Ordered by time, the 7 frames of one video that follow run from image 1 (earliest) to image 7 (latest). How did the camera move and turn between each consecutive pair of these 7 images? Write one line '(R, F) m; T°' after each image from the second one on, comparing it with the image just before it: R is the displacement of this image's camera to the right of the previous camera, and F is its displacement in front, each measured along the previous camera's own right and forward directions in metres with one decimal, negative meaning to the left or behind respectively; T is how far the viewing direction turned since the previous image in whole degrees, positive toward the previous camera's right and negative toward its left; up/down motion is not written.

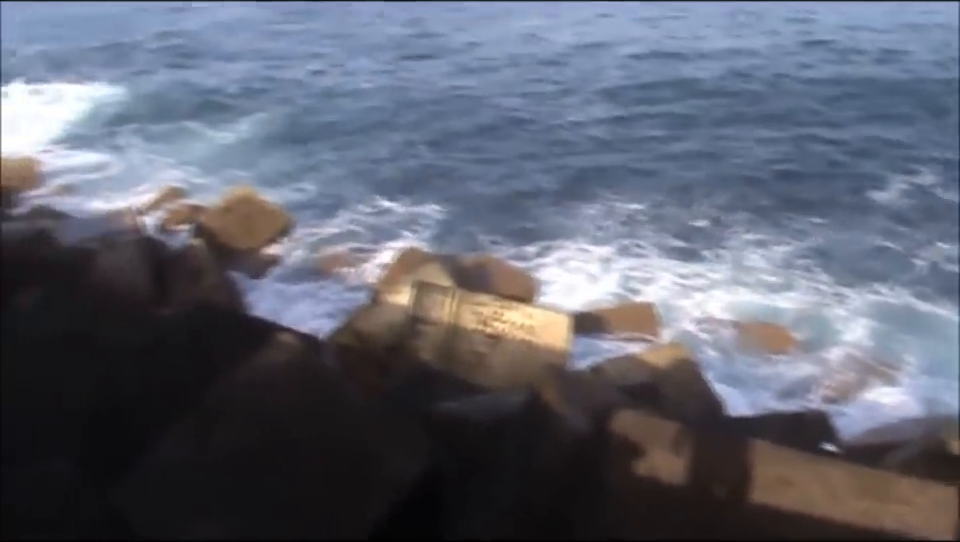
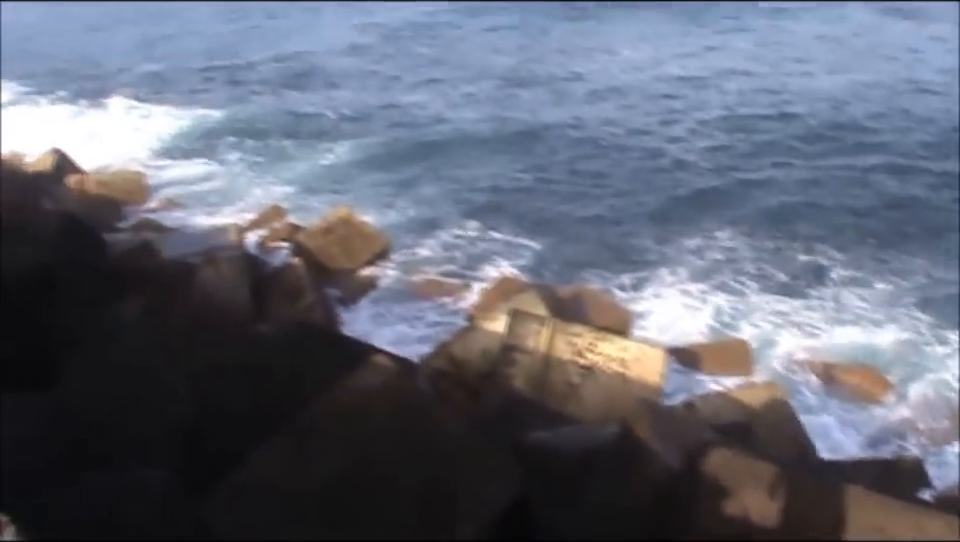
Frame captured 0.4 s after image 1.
(0.0, 0.0) m; -4°
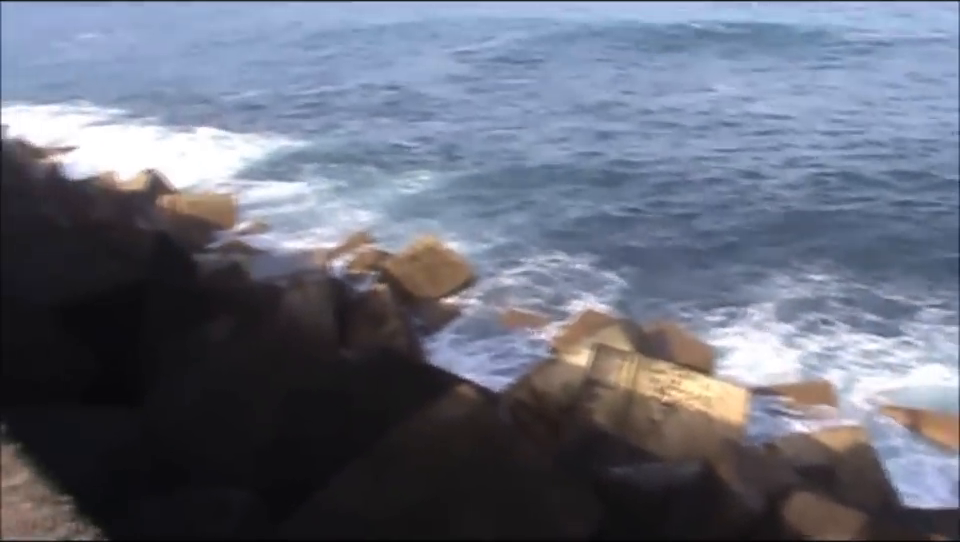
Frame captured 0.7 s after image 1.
(0.0, 0.0) m; -3°
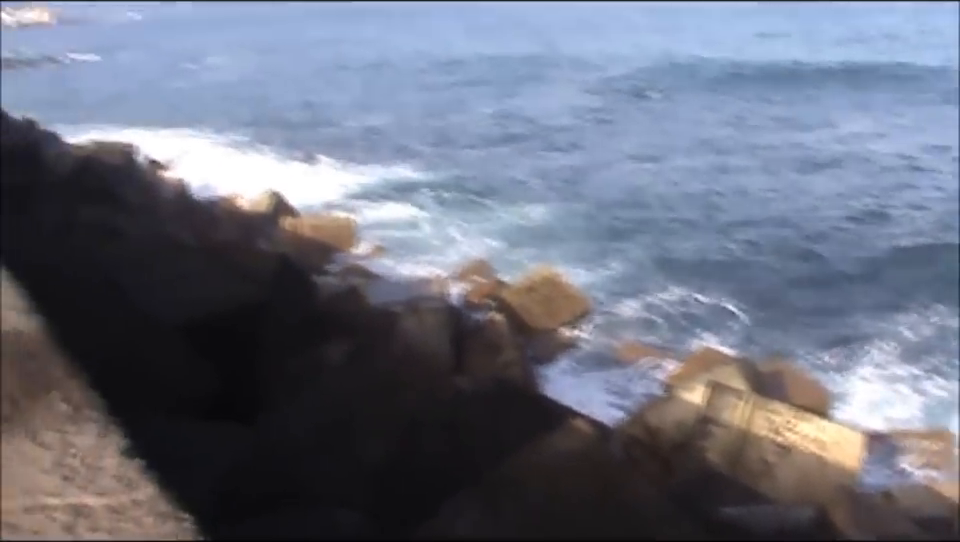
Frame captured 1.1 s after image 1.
(0.0, 0.0) m; -4°
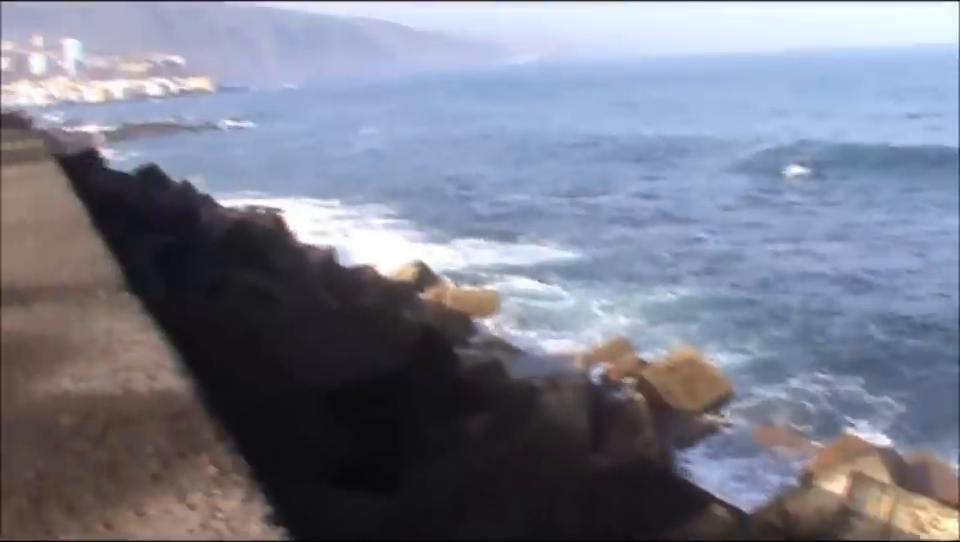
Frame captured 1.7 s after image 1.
(0.0, 0.0) m; -5°
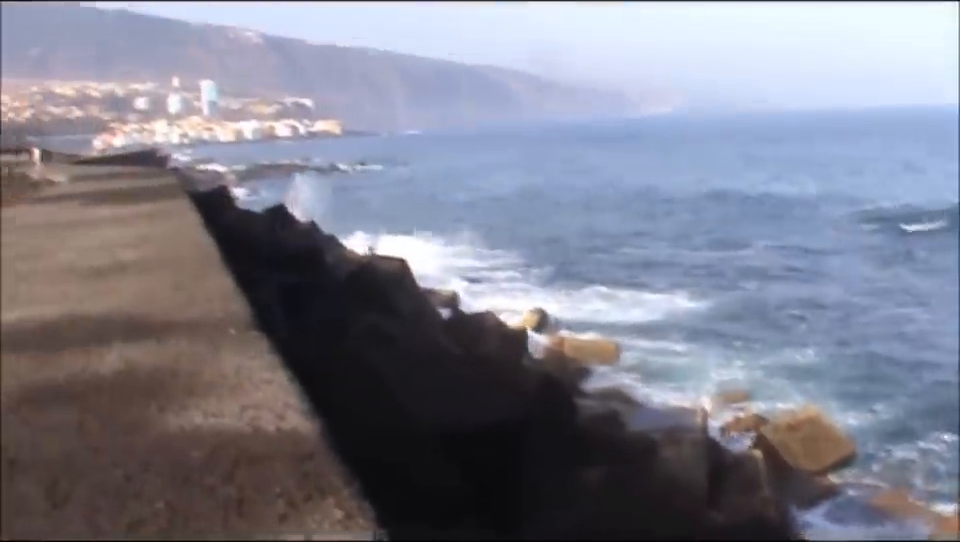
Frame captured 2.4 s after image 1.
(0.0, -0.1) m; -4°
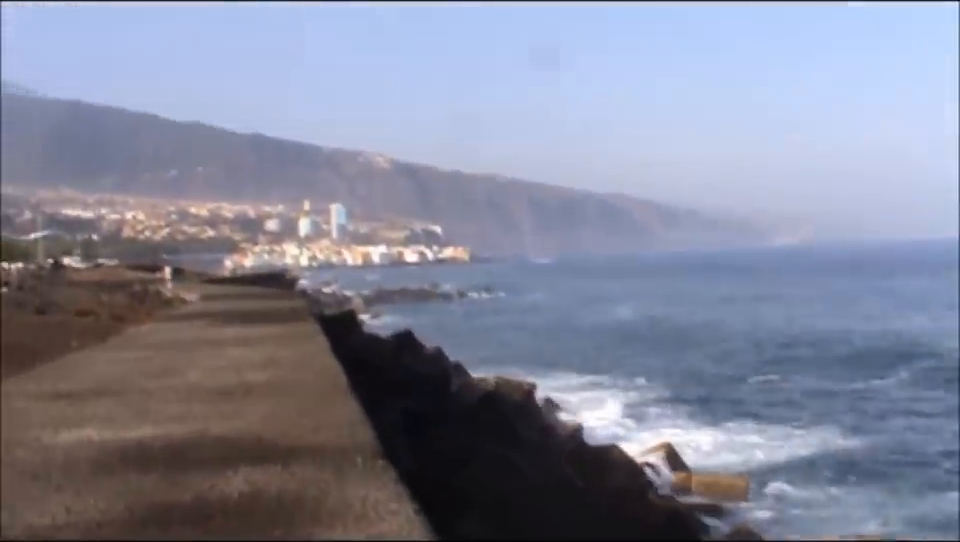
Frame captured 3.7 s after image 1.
(-0.1, 0.0) m; -4°
